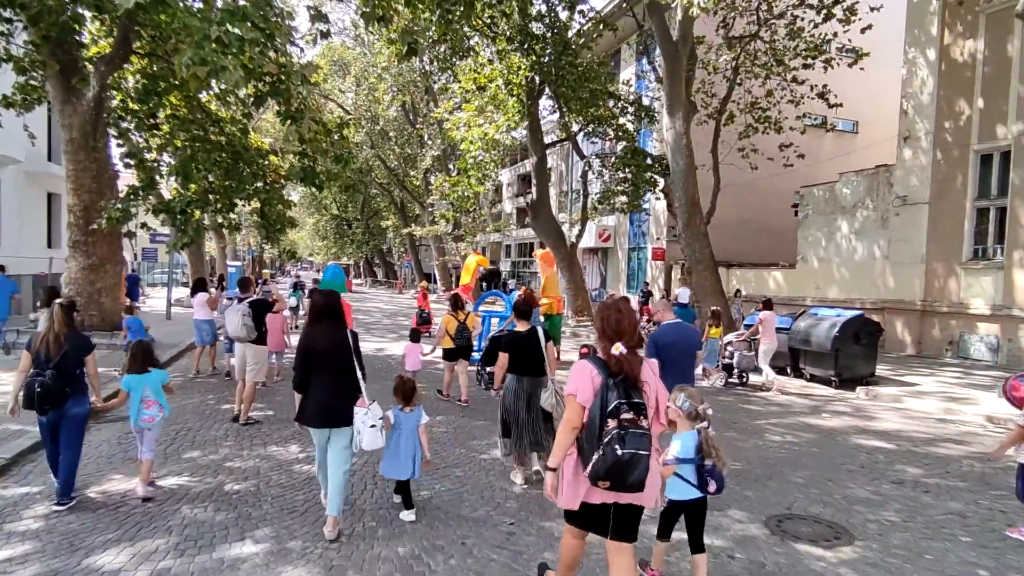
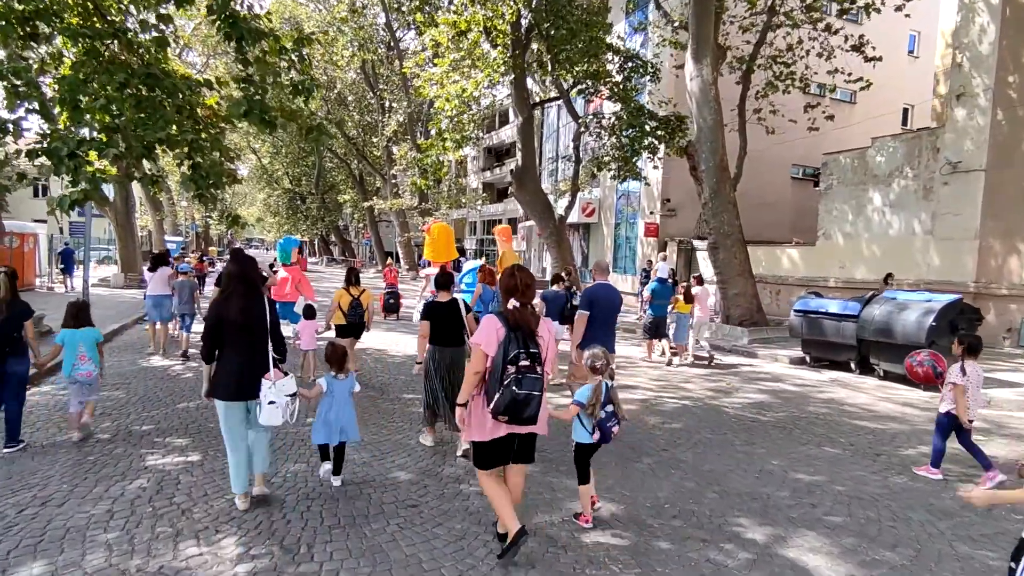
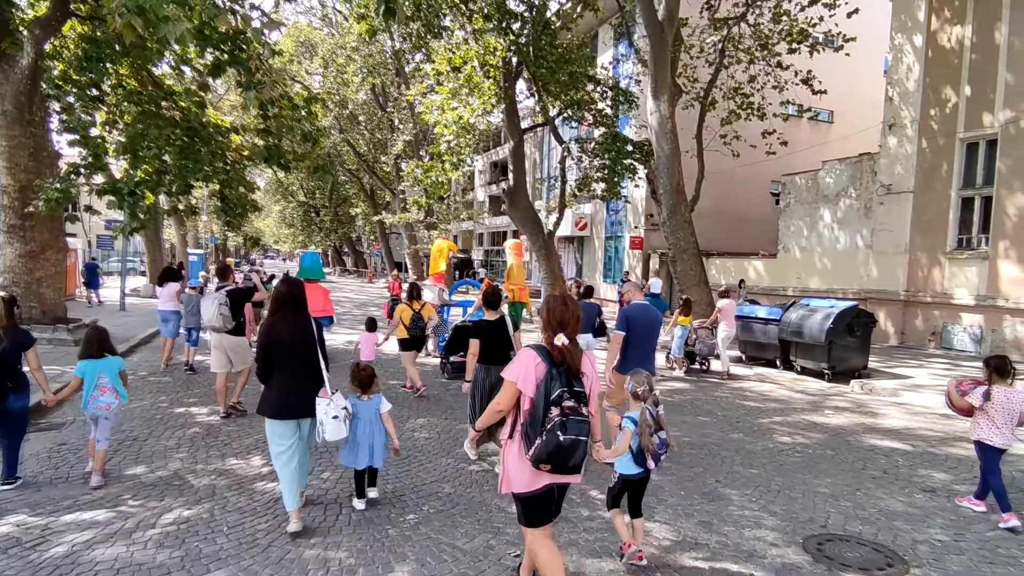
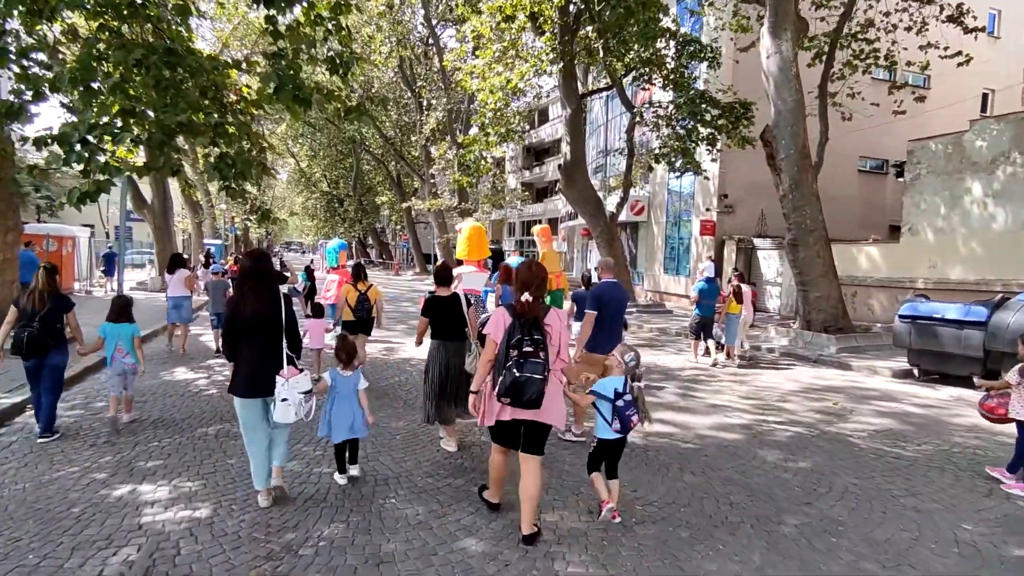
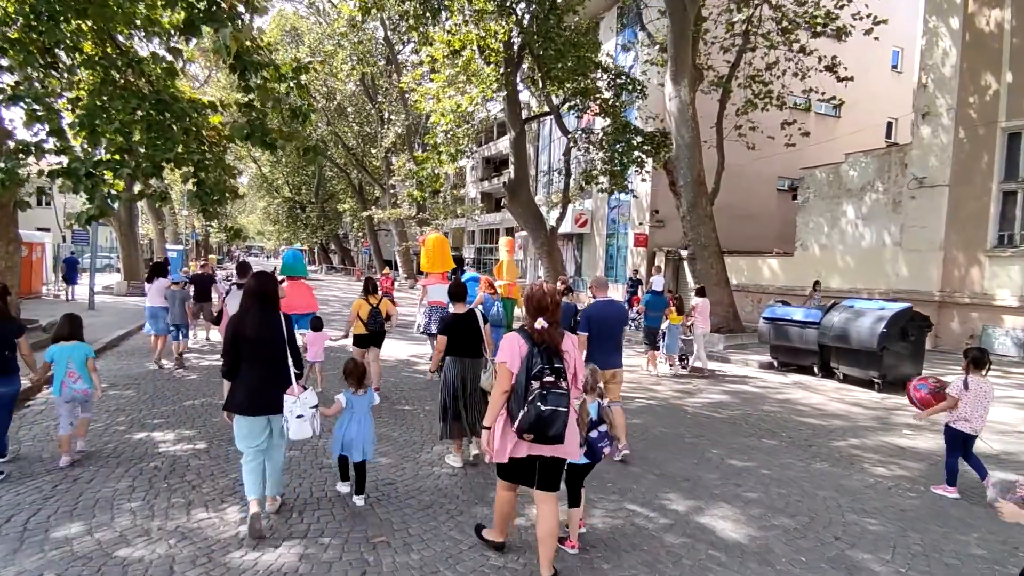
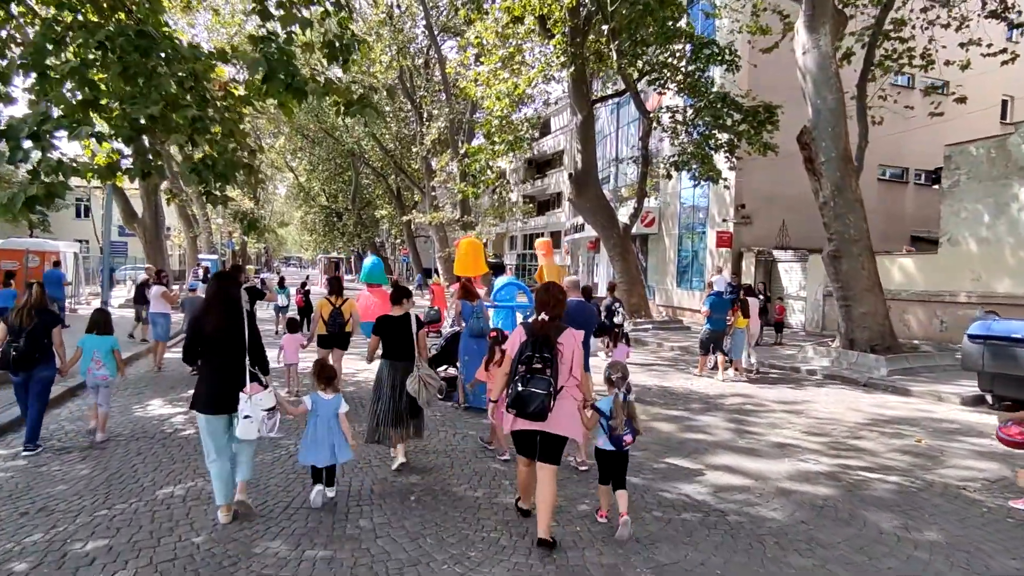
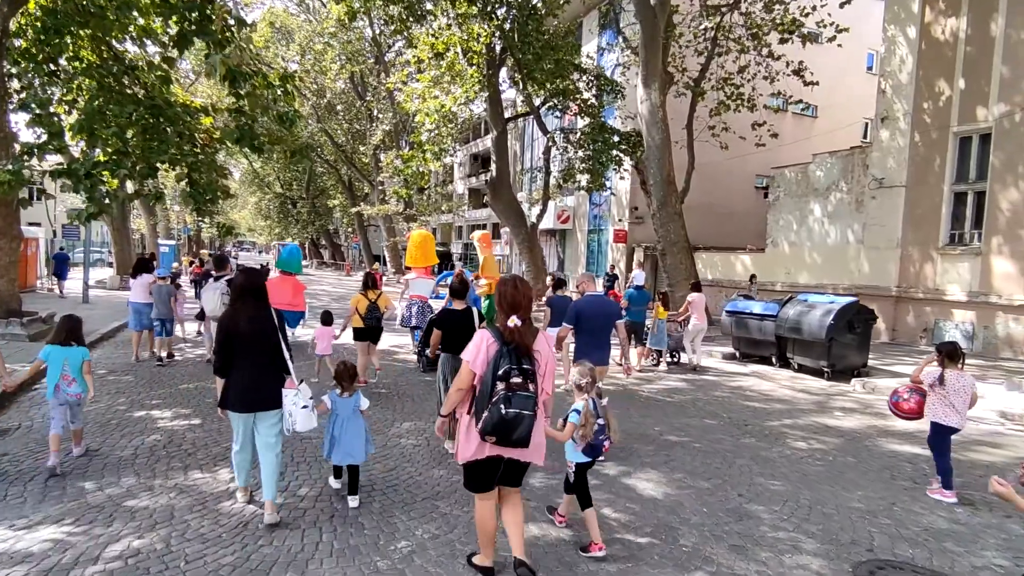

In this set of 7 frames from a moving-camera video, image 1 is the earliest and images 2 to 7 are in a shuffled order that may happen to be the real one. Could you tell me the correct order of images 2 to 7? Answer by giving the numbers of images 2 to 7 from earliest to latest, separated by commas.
3, 7, 5, 2, 4, 6
